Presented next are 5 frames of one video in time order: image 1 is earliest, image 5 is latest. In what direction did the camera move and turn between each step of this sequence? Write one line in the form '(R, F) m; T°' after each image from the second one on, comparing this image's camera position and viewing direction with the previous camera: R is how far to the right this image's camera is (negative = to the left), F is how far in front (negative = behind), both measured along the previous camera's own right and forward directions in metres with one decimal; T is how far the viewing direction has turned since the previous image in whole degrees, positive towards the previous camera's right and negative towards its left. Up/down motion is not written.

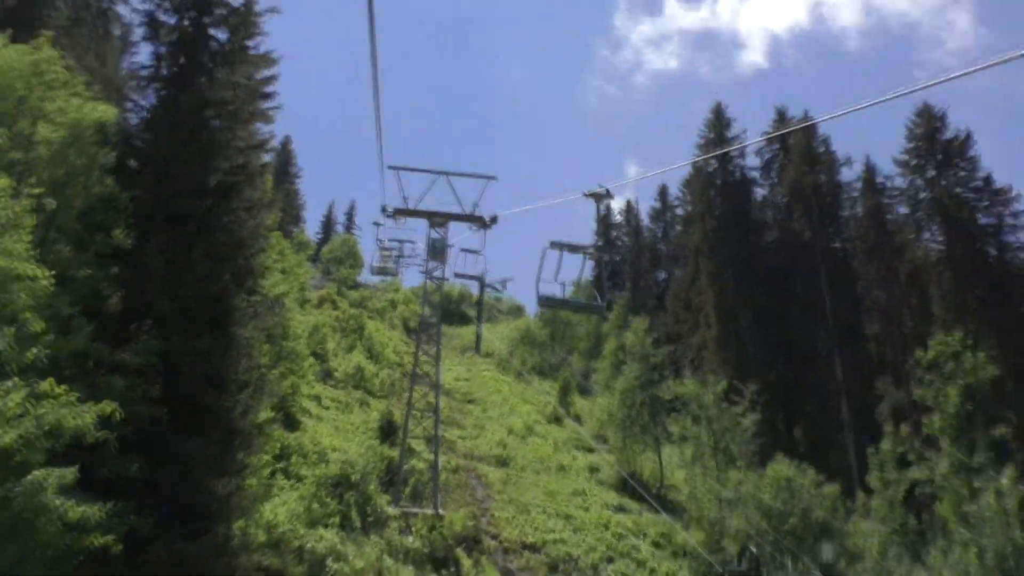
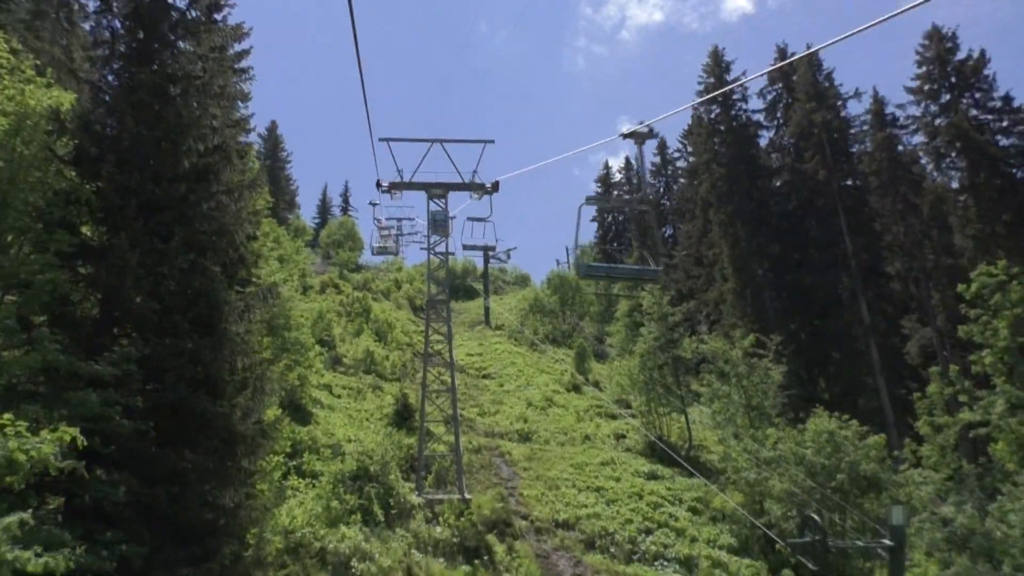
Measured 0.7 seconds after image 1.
(-0.2, +1.3) m; 0°
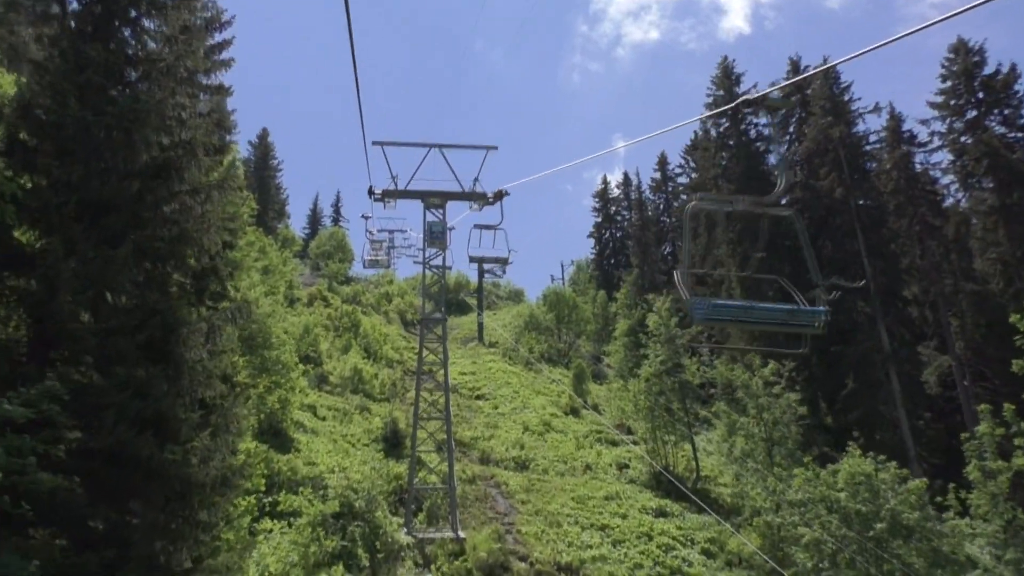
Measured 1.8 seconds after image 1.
(-0.3, +1.9) m; +1°
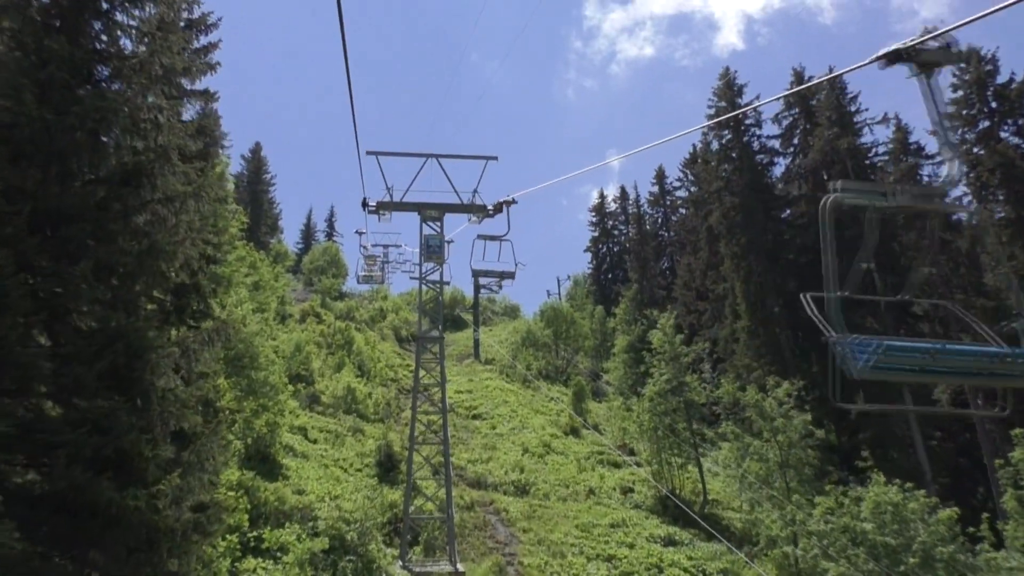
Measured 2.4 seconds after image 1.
(-0.2, +1.1) m; 0°
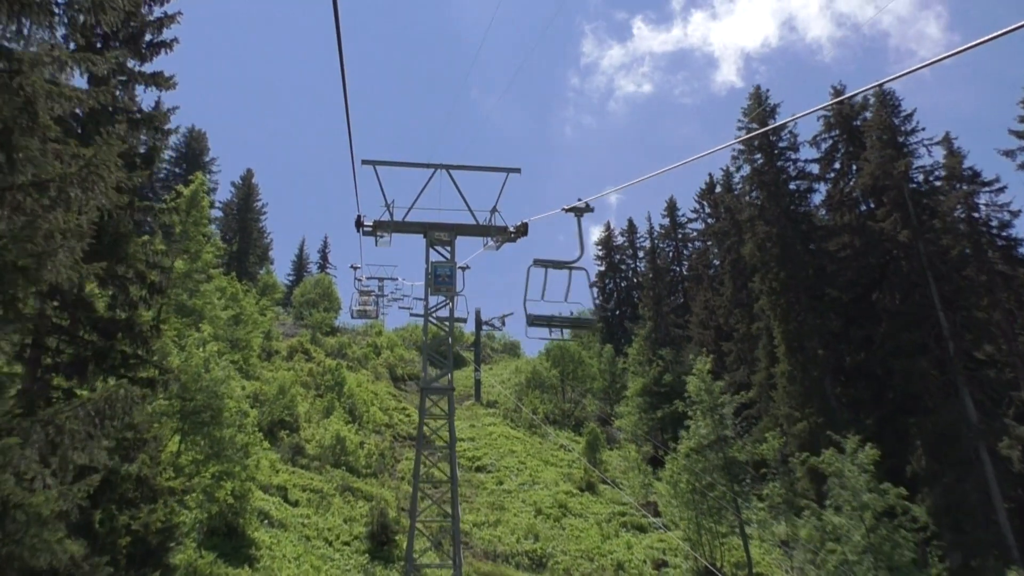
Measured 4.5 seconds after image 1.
(-0.7, +3.7) m; 0°
